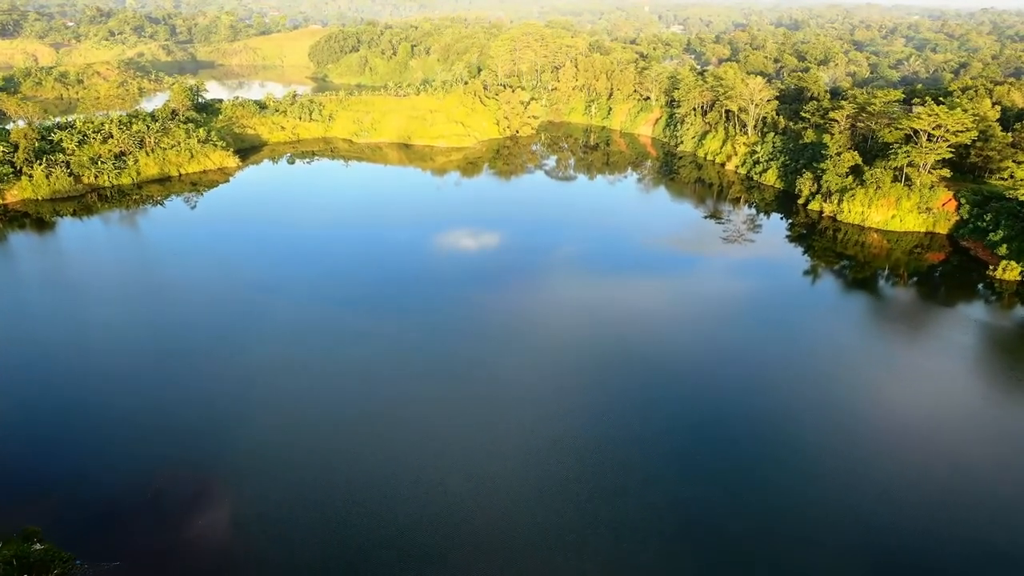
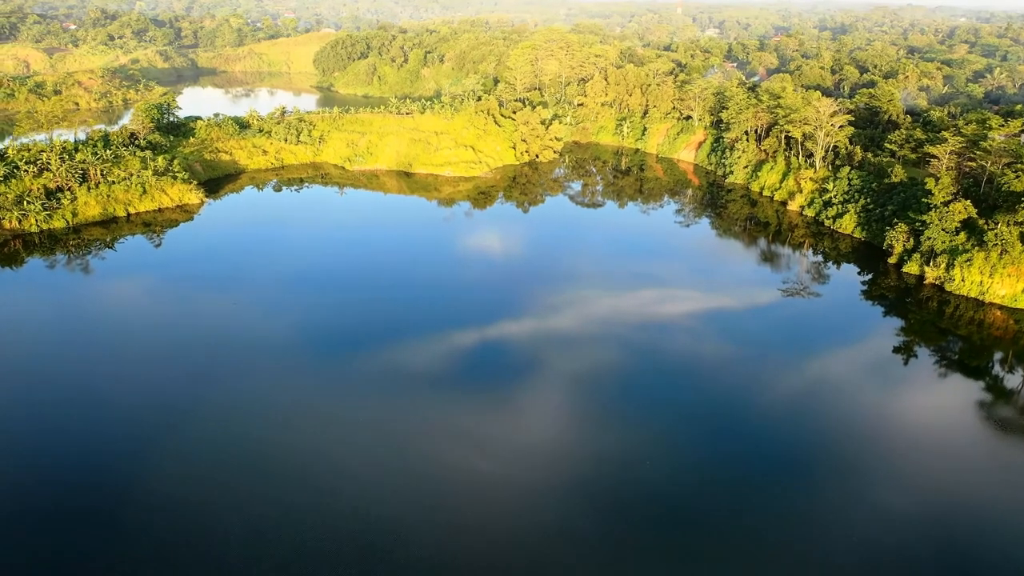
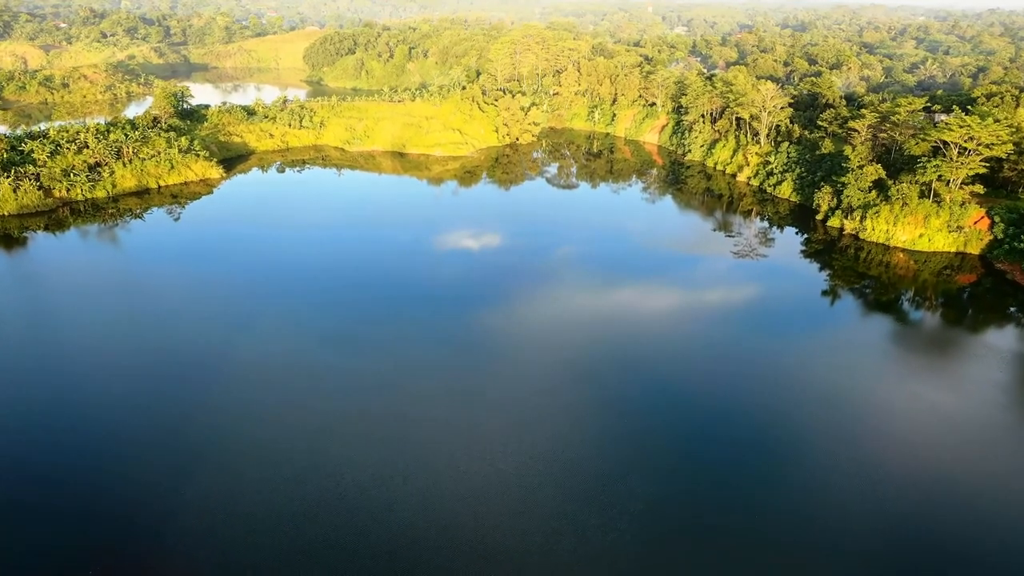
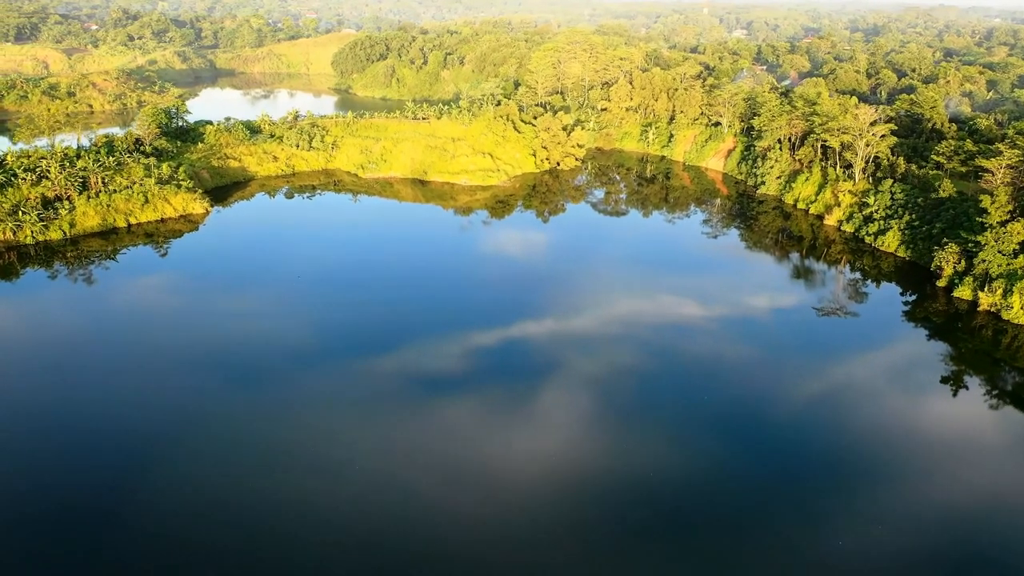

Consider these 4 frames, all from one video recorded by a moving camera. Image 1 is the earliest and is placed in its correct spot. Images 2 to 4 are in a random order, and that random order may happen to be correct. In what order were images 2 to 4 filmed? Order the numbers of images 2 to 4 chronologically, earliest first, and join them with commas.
3, 2, 4
